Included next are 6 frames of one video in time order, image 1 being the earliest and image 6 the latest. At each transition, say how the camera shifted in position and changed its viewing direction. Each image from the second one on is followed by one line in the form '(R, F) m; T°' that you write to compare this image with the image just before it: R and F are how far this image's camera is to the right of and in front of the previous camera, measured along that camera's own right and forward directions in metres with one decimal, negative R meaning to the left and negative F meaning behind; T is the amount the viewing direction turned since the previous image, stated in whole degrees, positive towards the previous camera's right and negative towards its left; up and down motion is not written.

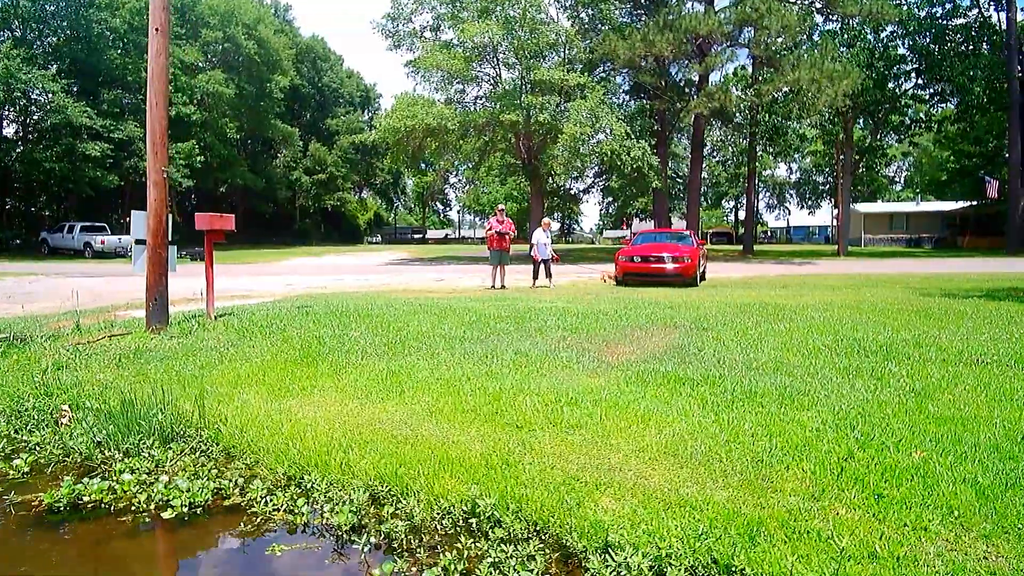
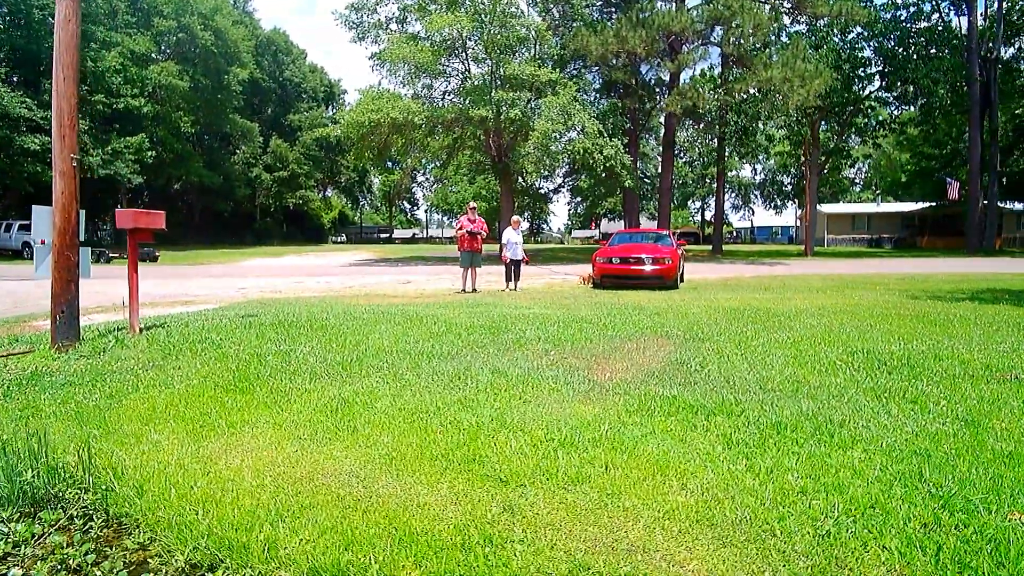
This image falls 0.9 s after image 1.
(-0.1, +0.9) m; +3°
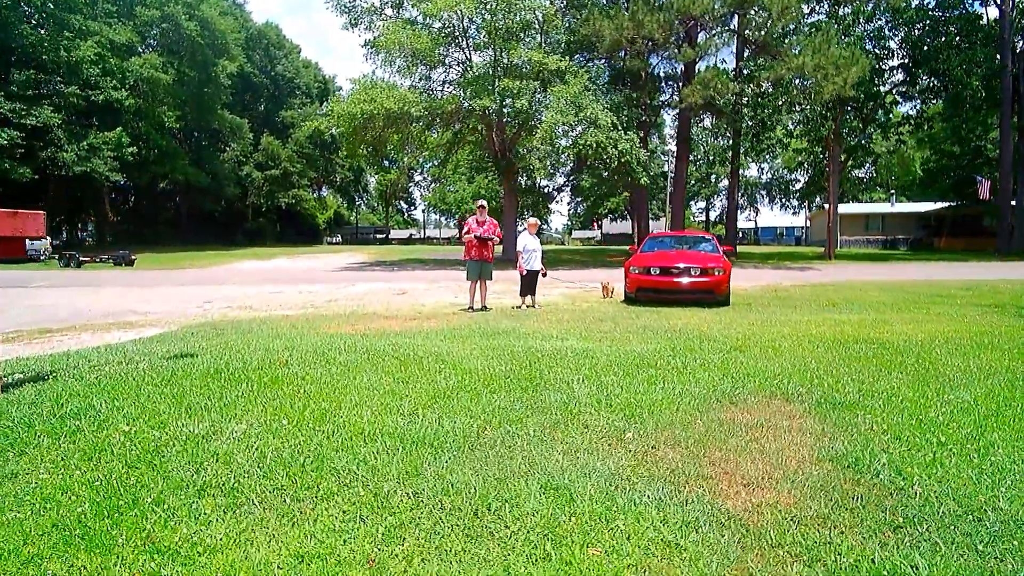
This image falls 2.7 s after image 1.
(-0.4, +2.2) m; 0°
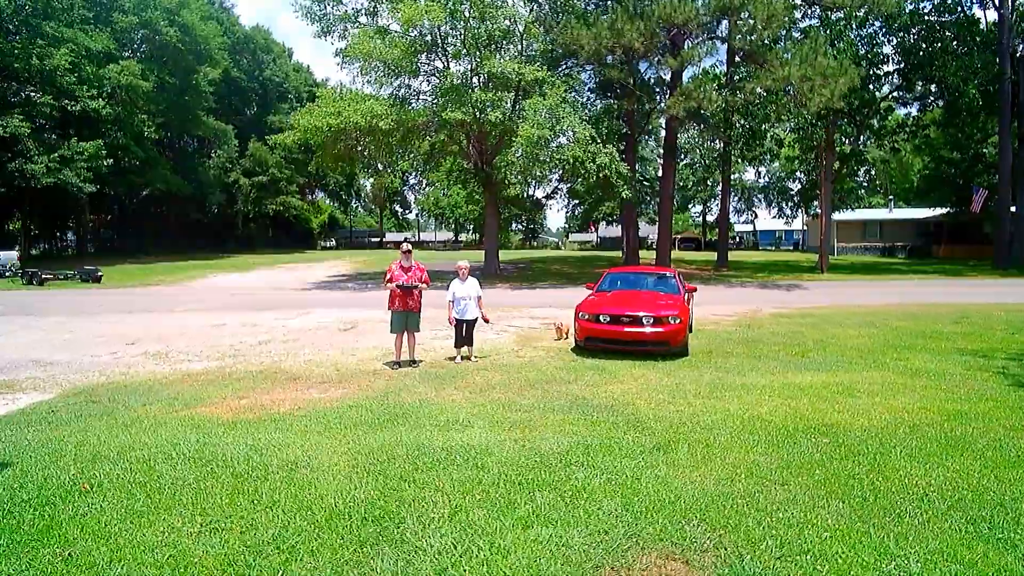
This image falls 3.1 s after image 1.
(+1.1, +1.0) m; 0°
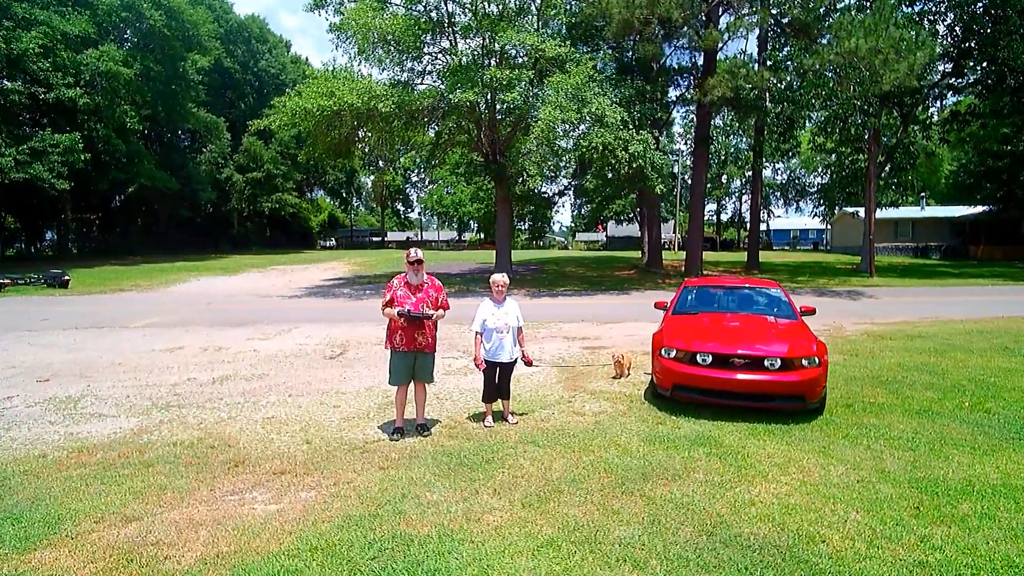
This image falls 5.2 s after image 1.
(-0.6, +3.1) m; 0°
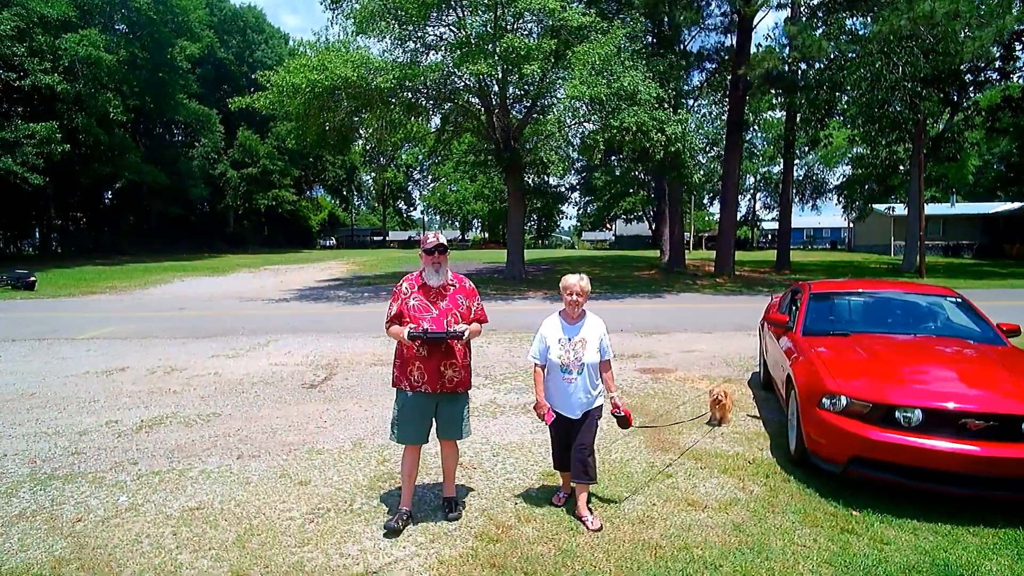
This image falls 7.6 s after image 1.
(-0.5, +2.6) m; 0°
